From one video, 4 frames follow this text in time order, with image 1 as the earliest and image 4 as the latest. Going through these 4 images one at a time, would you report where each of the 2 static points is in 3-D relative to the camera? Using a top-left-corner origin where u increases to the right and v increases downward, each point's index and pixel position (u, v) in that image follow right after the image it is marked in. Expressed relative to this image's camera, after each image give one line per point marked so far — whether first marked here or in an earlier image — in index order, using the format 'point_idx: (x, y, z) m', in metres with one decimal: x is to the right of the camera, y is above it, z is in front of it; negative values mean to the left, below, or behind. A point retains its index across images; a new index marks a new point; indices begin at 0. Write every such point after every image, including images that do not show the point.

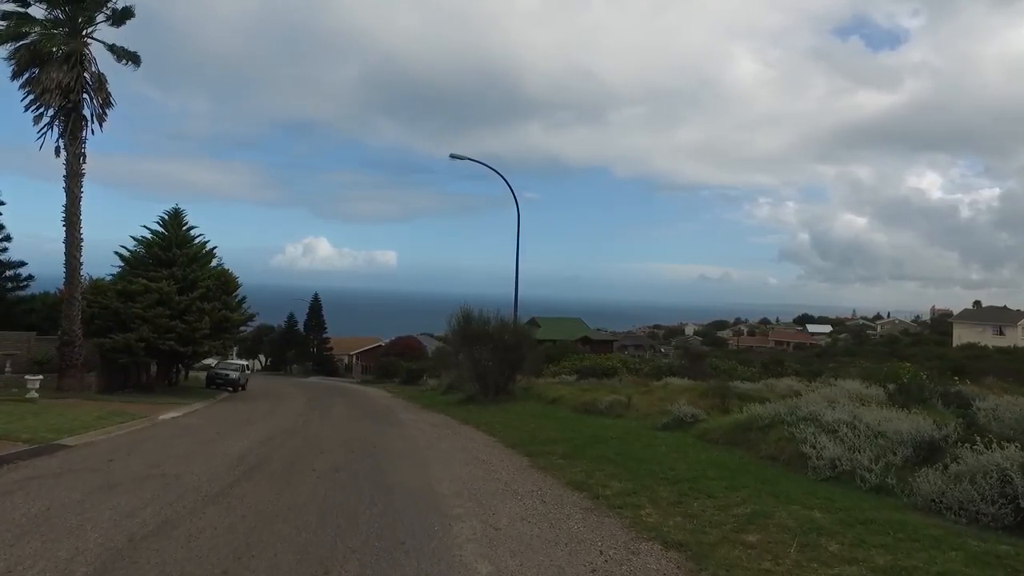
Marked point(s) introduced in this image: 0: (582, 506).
0: (+0.7, -2.3, +8.0) m
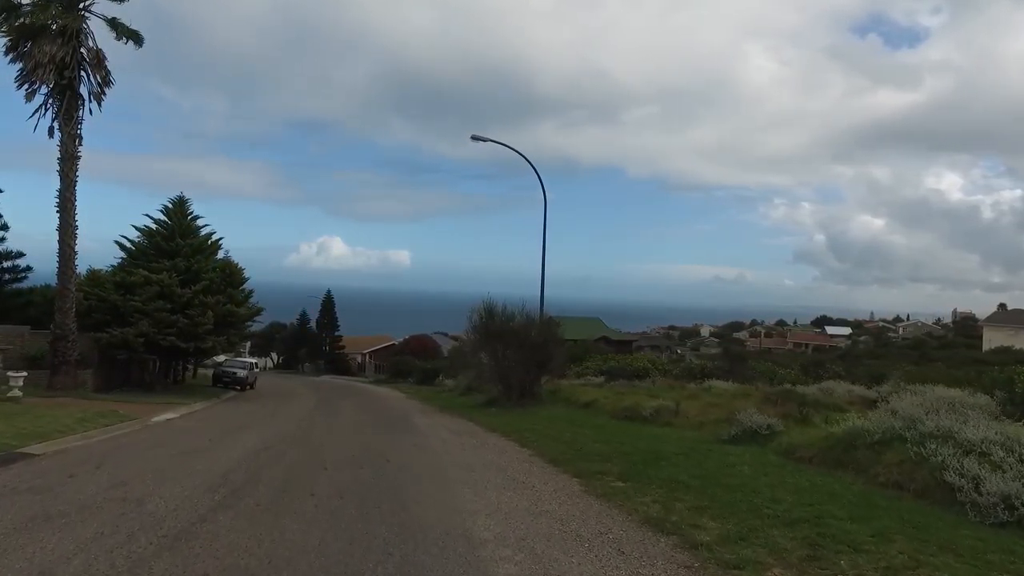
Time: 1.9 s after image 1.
0: (+1.2, -2.0, +5.8) m
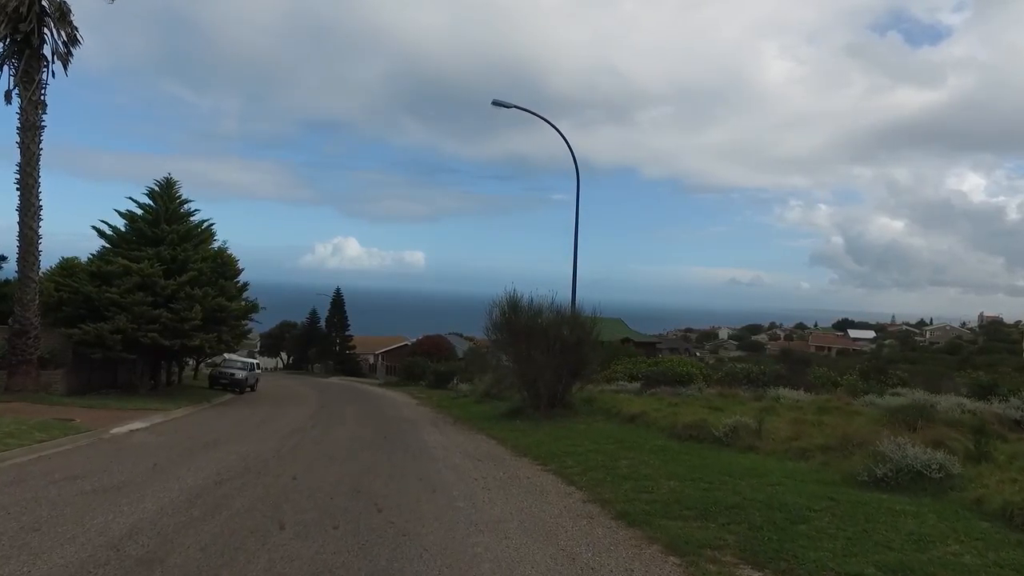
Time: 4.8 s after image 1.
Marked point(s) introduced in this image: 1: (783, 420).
0: (+1.6, -1.7, +1.9) m
1: (+5.1, -2.5, +14.6) m
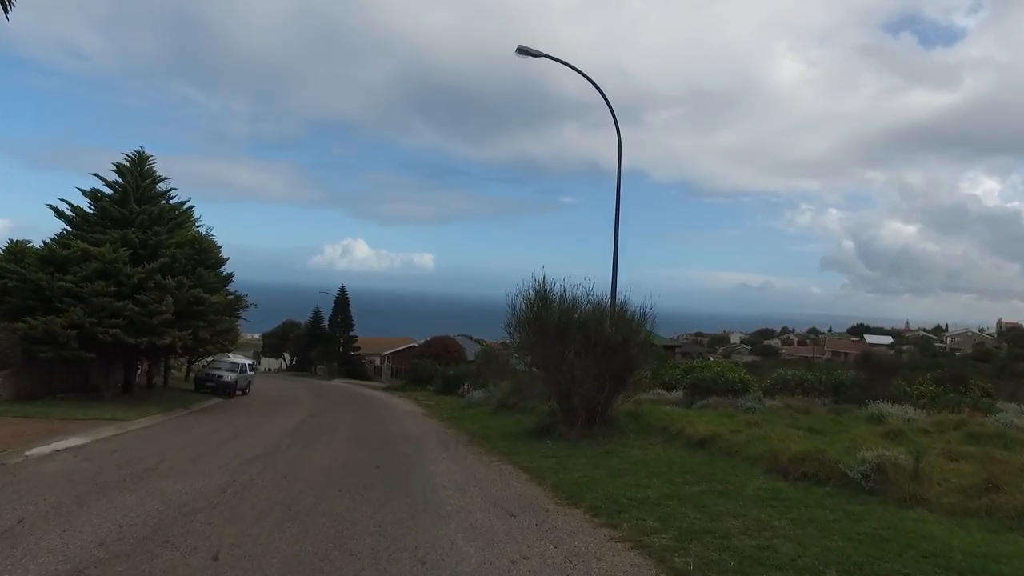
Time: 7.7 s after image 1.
0: (+2.1, -1.4, -2.3) m
1: (+5.6, -2.2, +10.4) m
